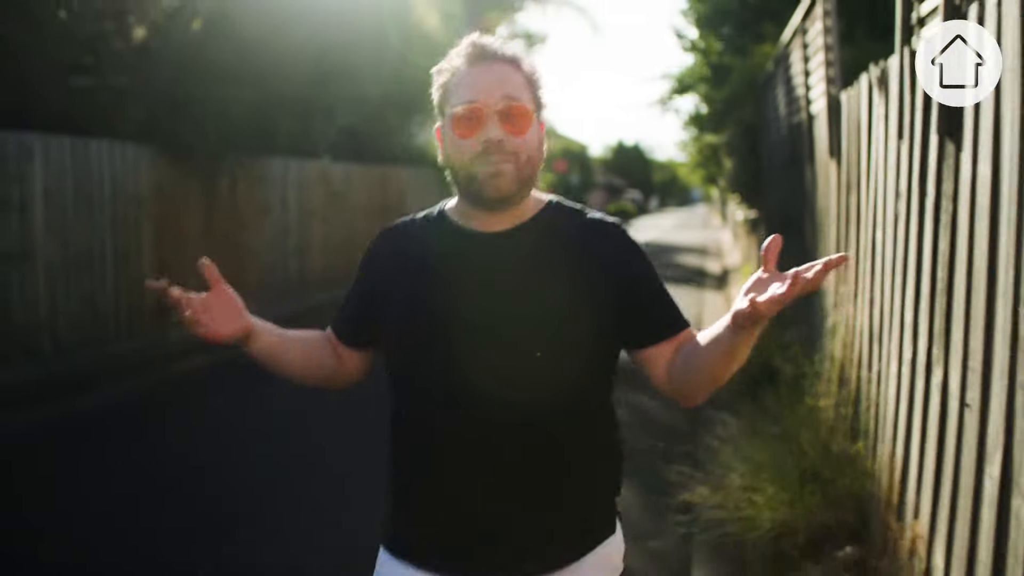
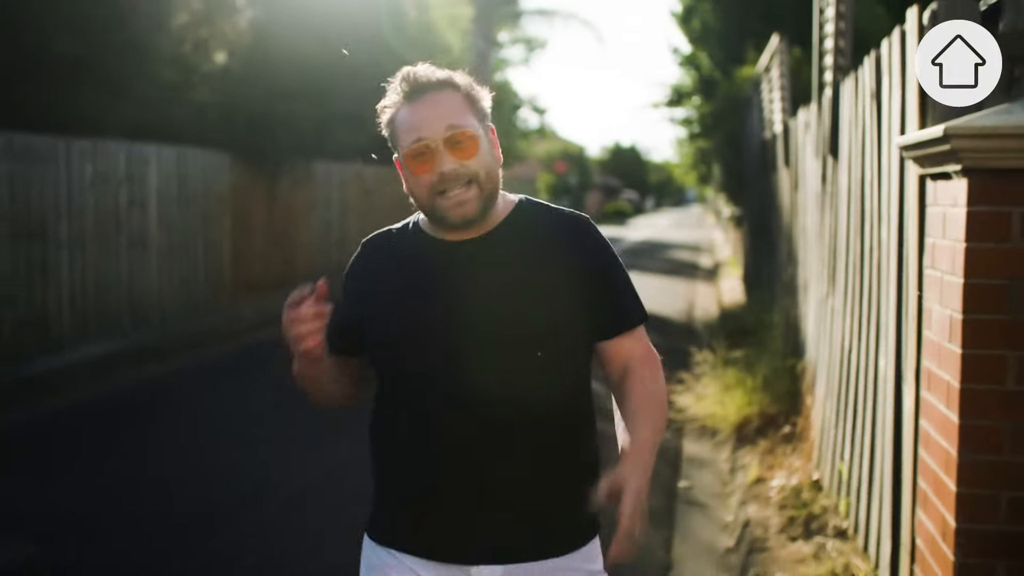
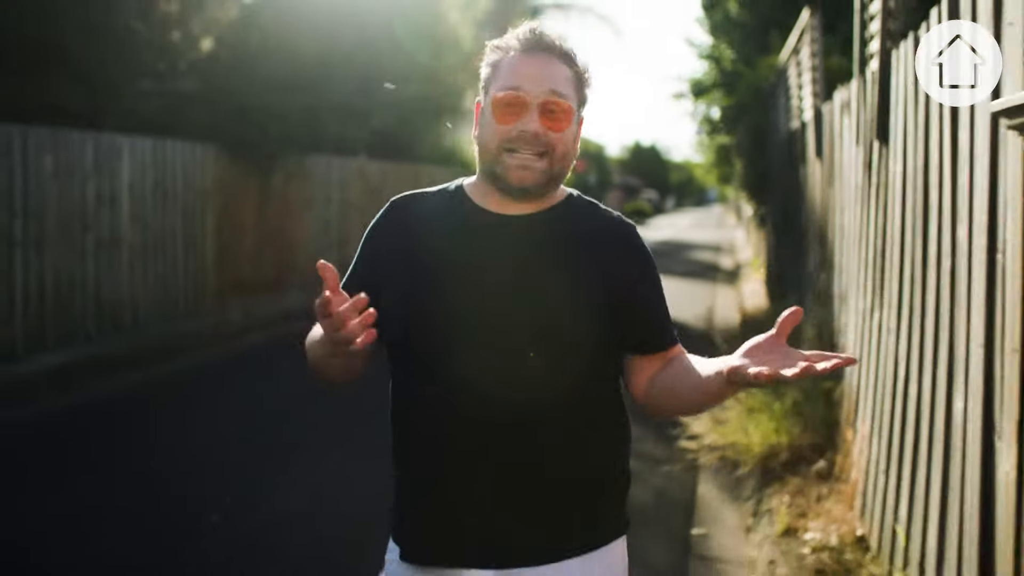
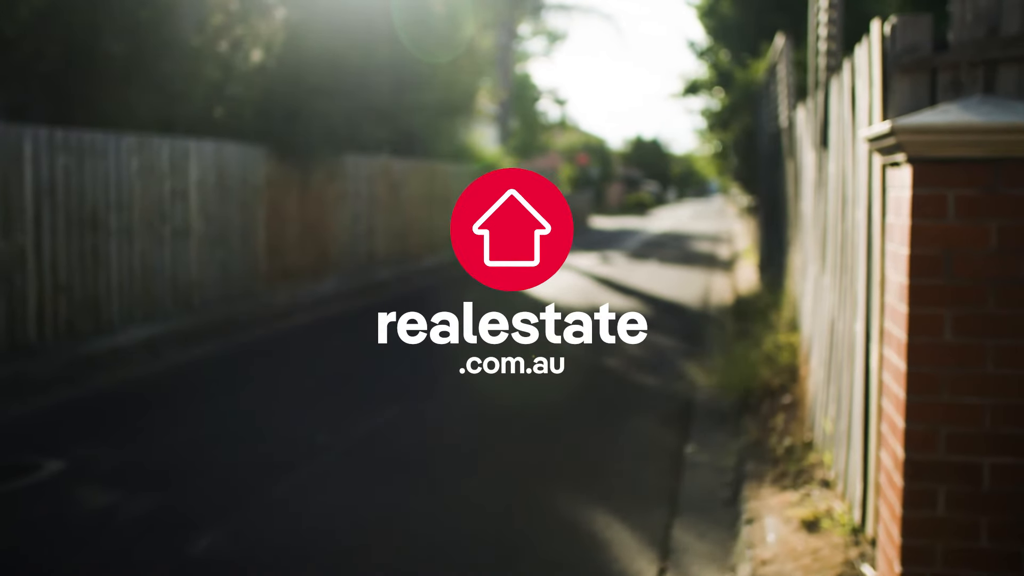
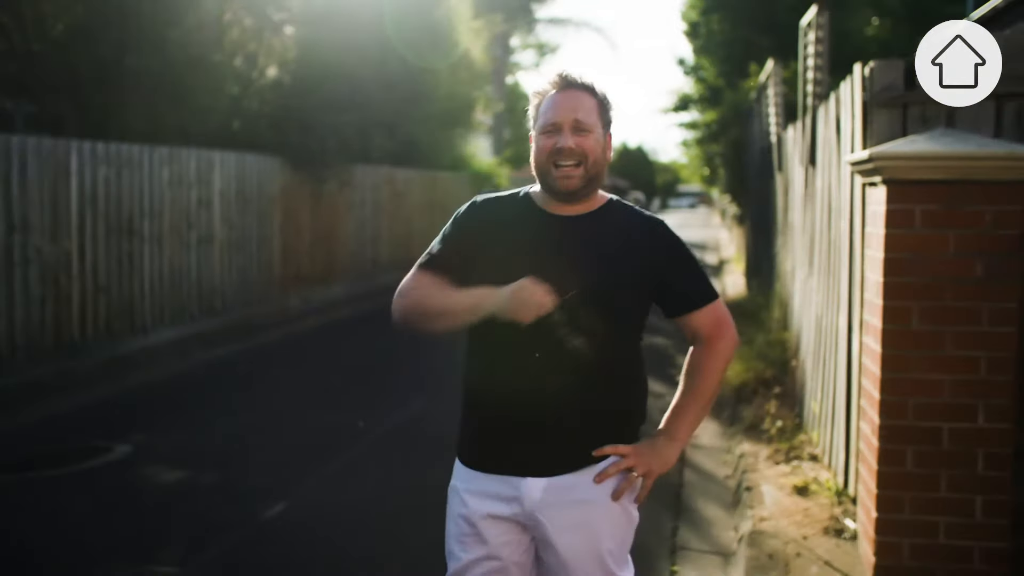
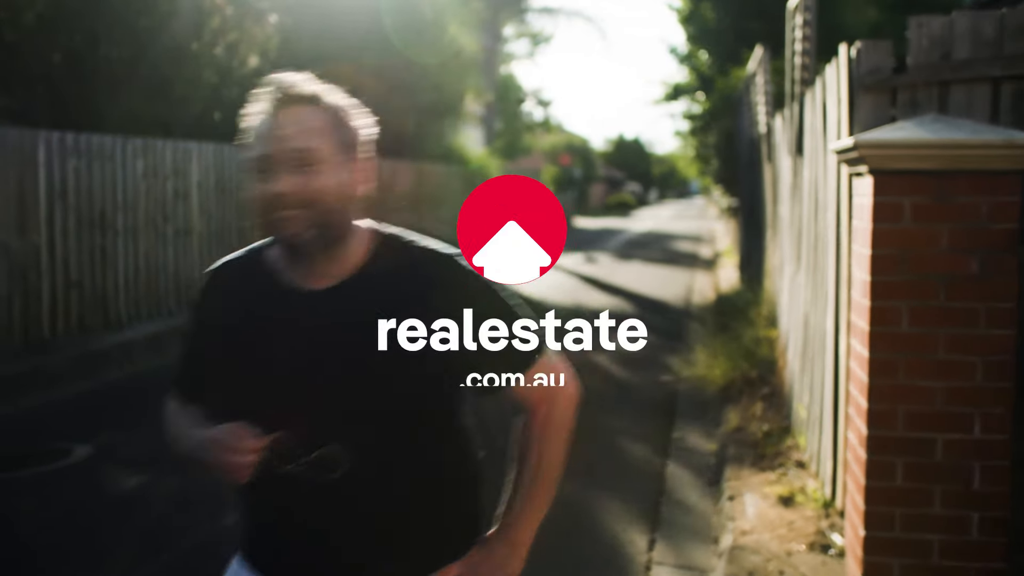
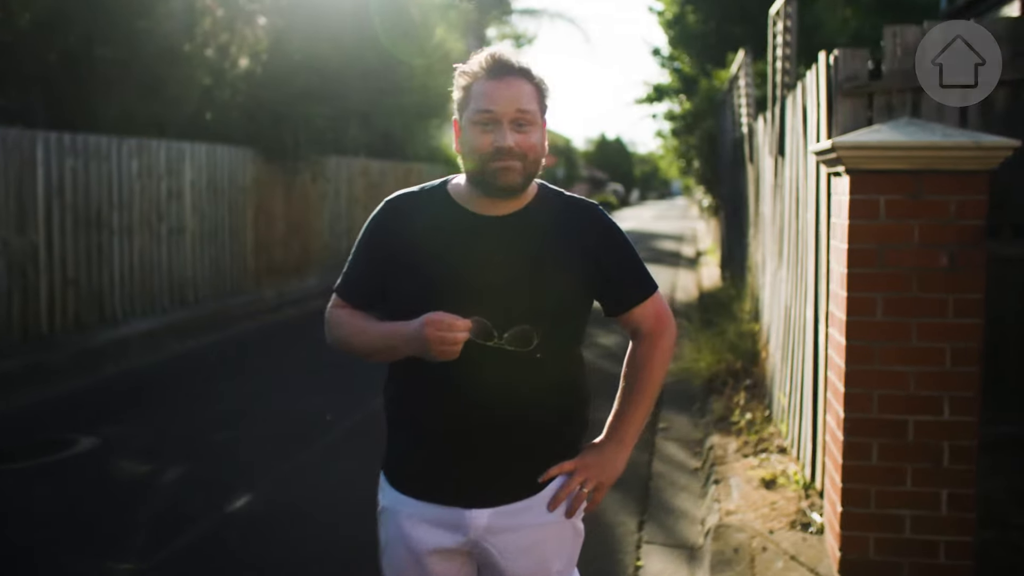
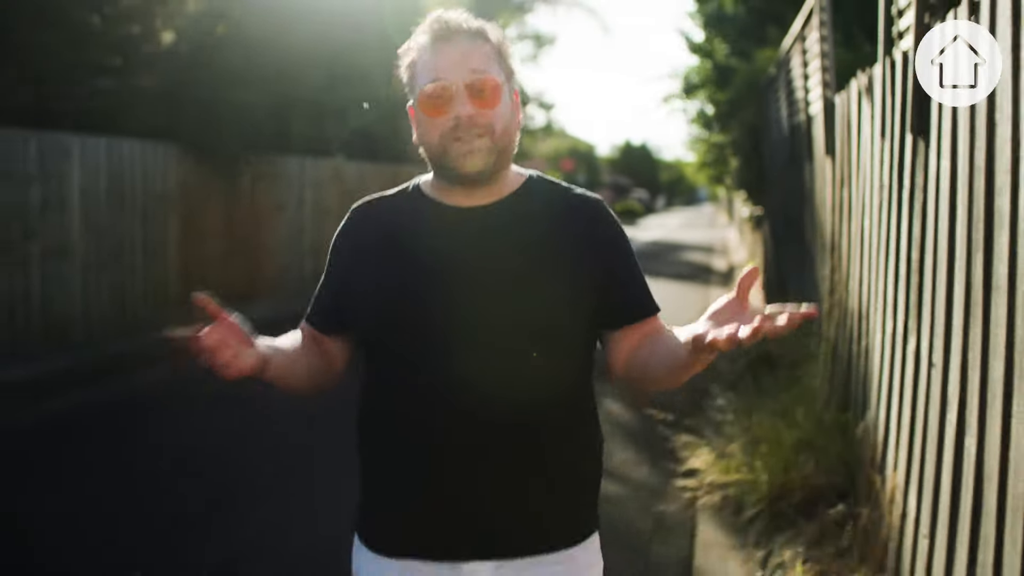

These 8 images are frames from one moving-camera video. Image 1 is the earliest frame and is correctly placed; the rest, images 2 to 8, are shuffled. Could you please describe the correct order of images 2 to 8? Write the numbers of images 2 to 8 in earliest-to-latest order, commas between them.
8, 3, 2, 5, 7, 6, 4
